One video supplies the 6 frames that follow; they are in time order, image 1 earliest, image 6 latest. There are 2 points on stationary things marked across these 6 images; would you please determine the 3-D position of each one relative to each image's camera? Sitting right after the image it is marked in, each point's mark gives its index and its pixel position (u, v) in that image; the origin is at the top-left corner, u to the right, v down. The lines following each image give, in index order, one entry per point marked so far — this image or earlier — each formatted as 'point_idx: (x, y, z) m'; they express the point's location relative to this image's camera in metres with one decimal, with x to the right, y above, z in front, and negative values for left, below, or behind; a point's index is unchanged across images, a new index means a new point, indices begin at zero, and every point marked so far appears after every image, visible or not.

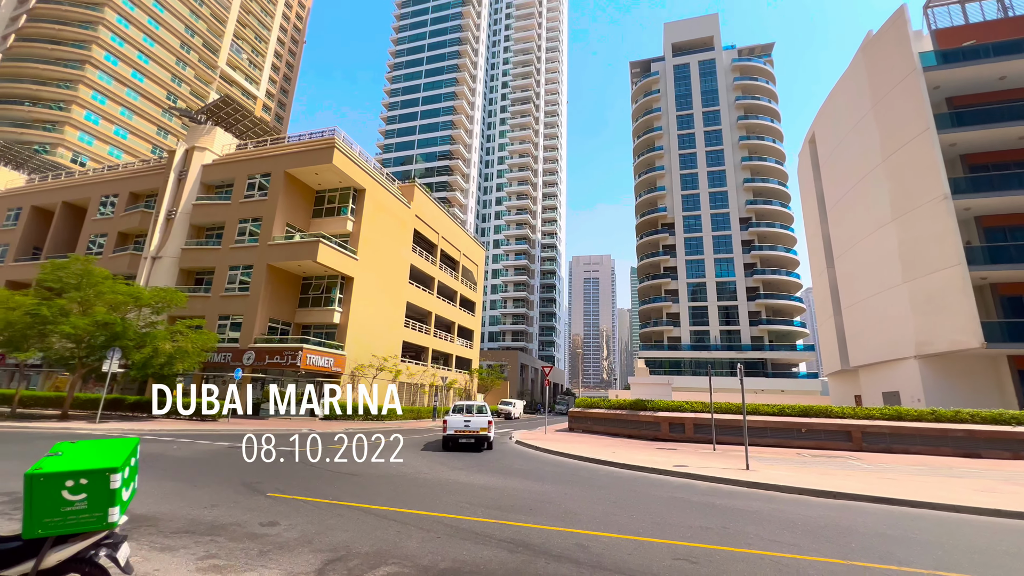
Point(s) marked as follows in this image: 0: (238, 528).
0: (-3.9, -3.4, +6.4) m
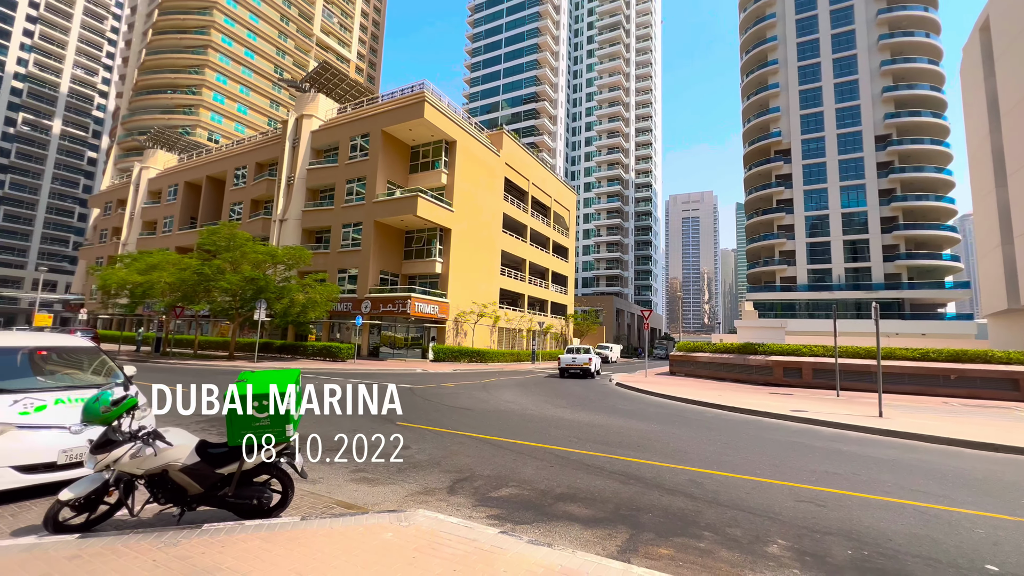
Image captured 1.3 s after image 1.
0: (-2.2, -2.6, +7.4) m
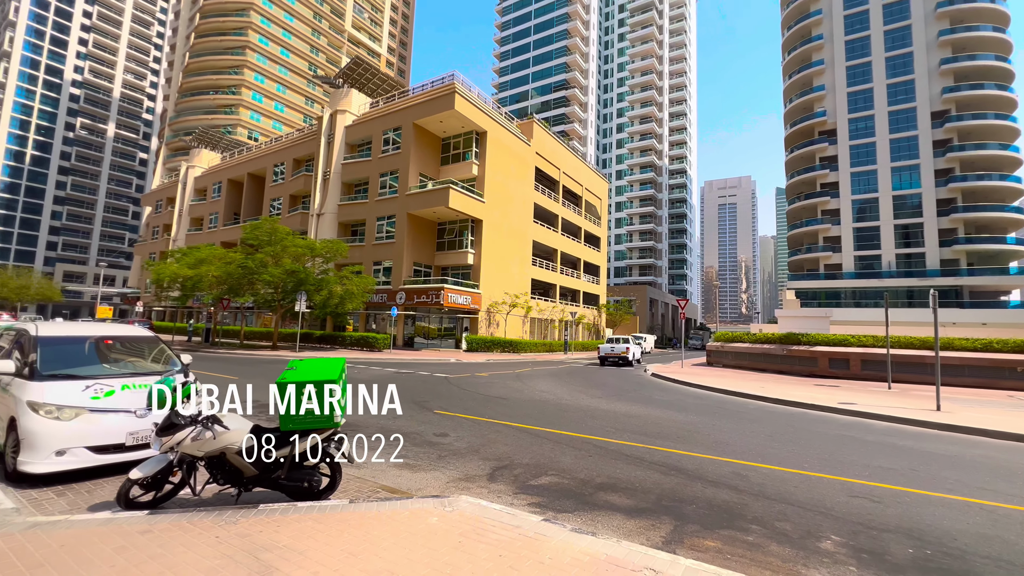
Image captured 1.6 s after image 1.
0: (-1.6, -2.5, +7.5) m
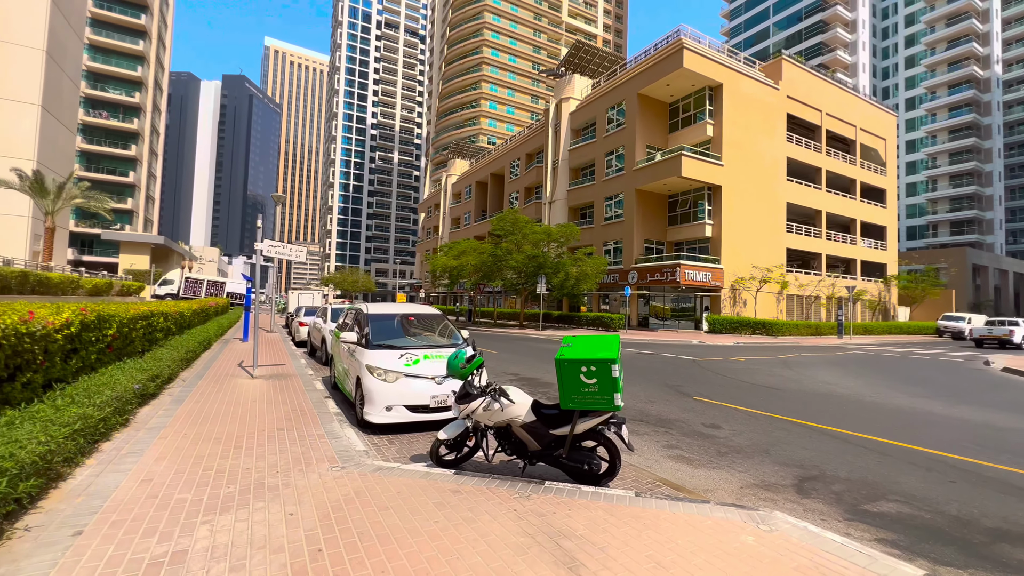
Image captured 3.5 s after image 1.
0: (+2.6, -2.0, +6.7) m
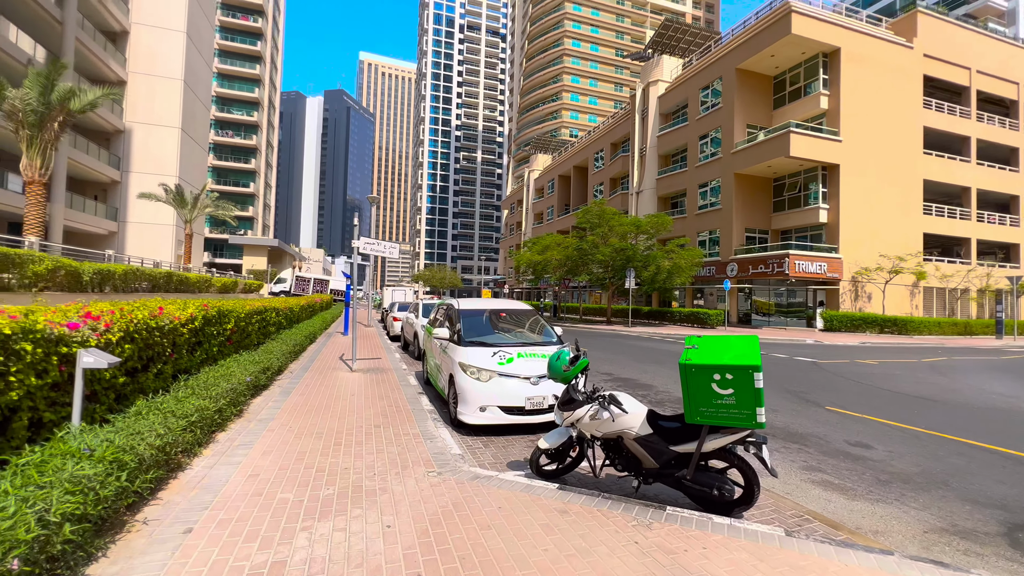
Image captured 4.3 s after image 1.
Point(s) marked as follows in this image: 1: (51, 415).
0: (+3.9, -1.9, +5.6) m
1: (-3.6, -1.0, +3.5) m
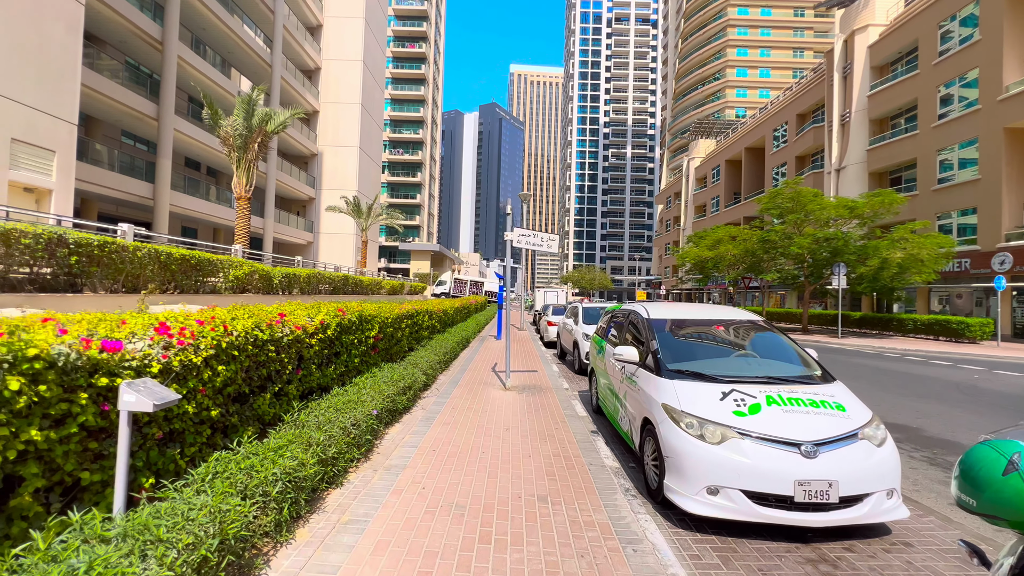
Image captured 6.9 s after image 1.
0: (+5.6, -1.9, +2.0) m
1: (-2.2, -1.0, +2.4) m
